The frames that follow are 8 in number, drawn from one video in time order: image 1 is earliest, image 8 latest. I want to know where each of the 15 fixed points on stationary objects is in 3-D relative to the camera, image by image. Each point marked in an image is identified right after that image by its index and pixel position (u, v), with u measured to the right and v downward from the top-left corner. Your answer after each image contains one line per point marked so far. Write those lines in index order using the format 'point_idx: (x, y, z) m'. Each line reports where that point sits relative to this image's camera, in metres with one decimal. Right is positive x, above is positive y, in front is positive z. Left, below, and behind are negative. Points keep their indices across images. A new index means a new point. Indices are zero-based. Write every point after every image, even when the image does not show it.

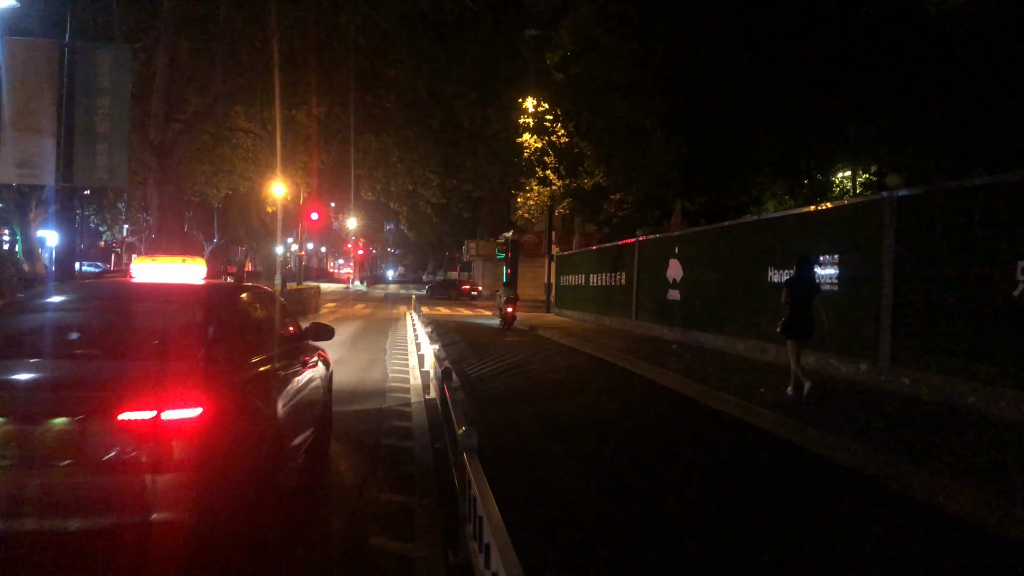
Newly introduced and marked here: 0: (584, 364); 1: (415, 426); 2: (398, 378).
0: (+1.5, -1.5, +17.0) m
1: (-1.1, -1.6, +10.6) m
2: (-2.0, -1.3, +16.0) m
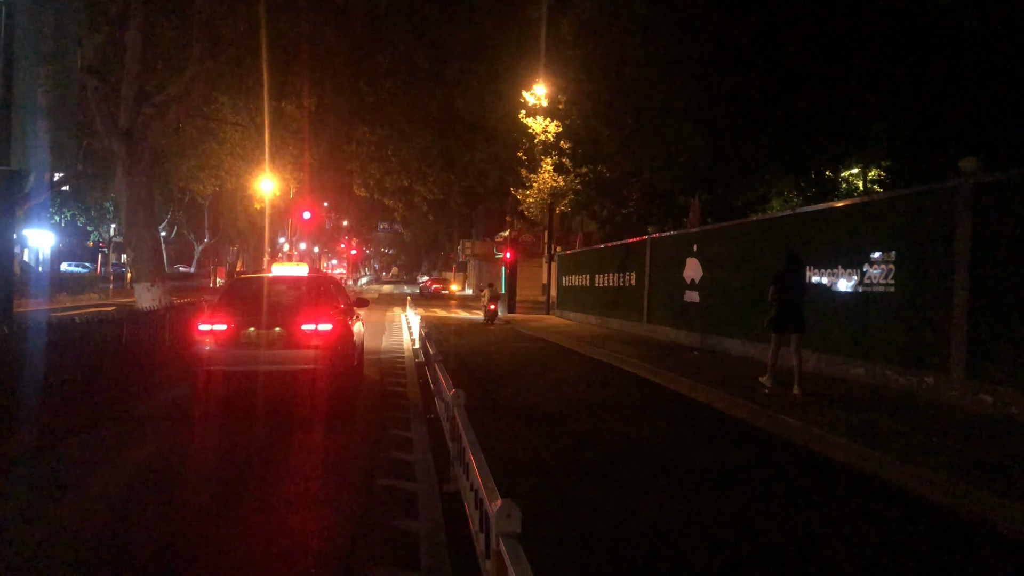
0: (+1.6, -1.5, +15.7) m
1: (-1.0, -1.6, +9.3) m
2: (-1.9, -1.3, +14.7) m
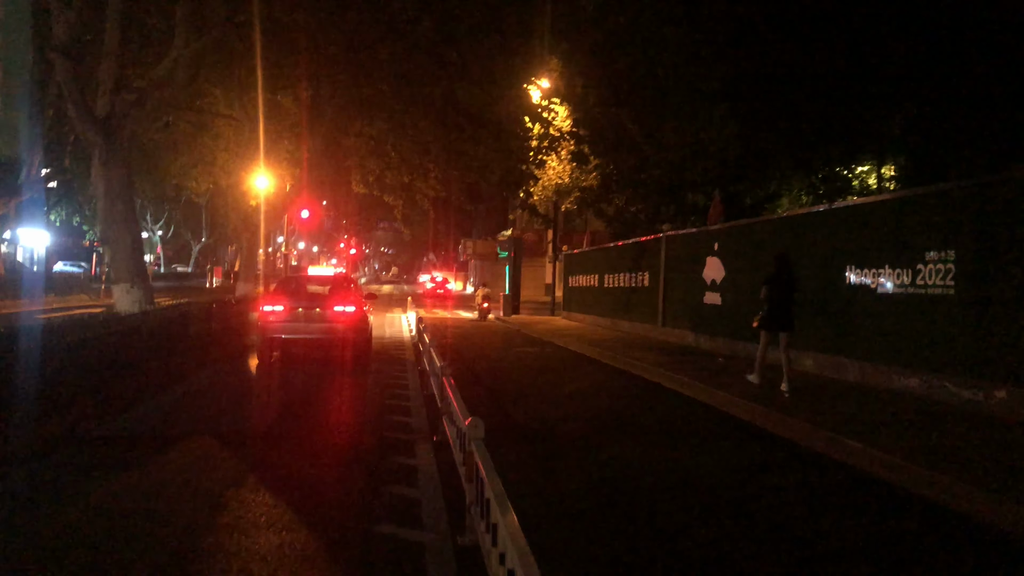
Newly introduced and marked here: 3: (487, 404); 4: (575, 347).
0: (+1.8, -1.6, +14.7) m
1: (-0.9, -1.6, +8.3) m
2: (-1.8, -1.4, +13.7) m
3: (-0.2, -1.6, +12.4) m
4: (+1.5, -1.3, +19.0) m
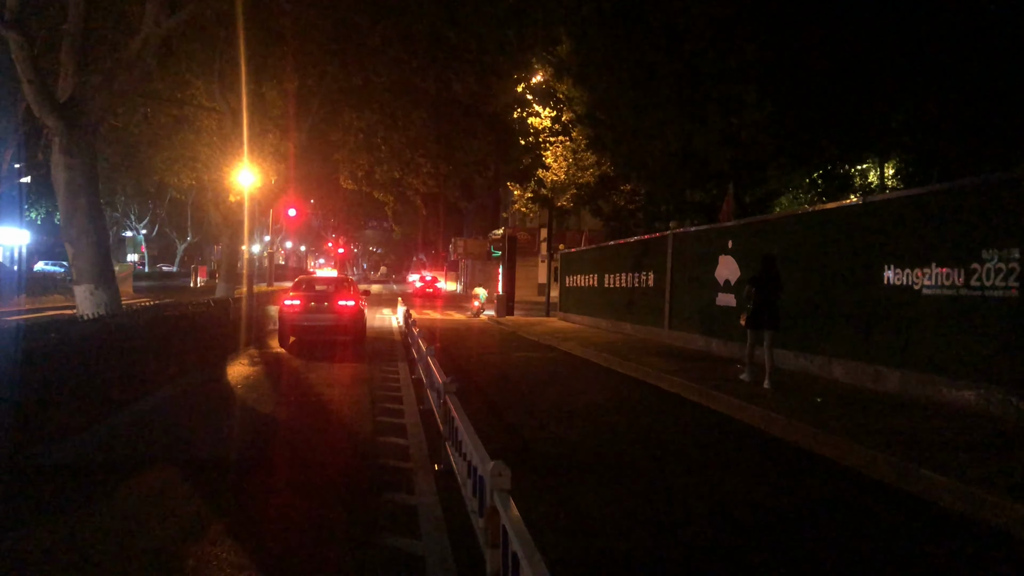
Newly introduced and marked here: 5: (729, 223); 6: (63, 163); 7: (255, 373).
0: (+1.8, -1.6, +13.7) m
1: (-0.8, -1.6, +7.3) m
2: (-1.7, -1.4, +12.7) m
3: (-0.2, -1.6, +11.4) m
4: (+1.4, -1.3, +18.0) m
5: (+4.1, +1.2, +16.5) m
6: (-7.6, +2.2, +15.5) m
7: (-3.7, -1.3, +12.9) m
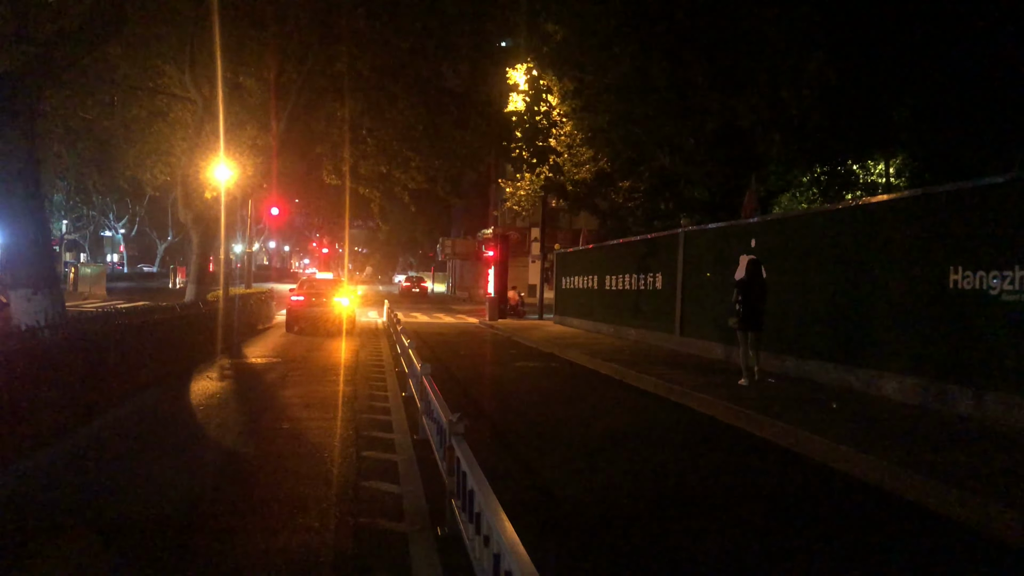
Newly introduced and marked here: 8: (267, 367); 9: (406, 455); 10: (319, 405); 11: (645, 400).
0: (+1.8, -1.6, +12.4) m
1: (-0.7, -1.7, +5.9) m
2: (-1.7, -1.4, +11.3) m
3: (-0.1, -1.7, +10.1) m
4: (+1.3, -1.4, +16.7) m
5: (+4.1, +1.2, +15.2) m
6: (-7.6, +2.1, +14.0) m
7: (-3.7, -1.3, +11.5) m
8: (-3.9, -1.3, +14.1) m
9: (-1.0, -1.6, +8.2) m
10: (-2.3, -1.4, +10.4) m
11: (+2.0, -1.6, +13.0) m
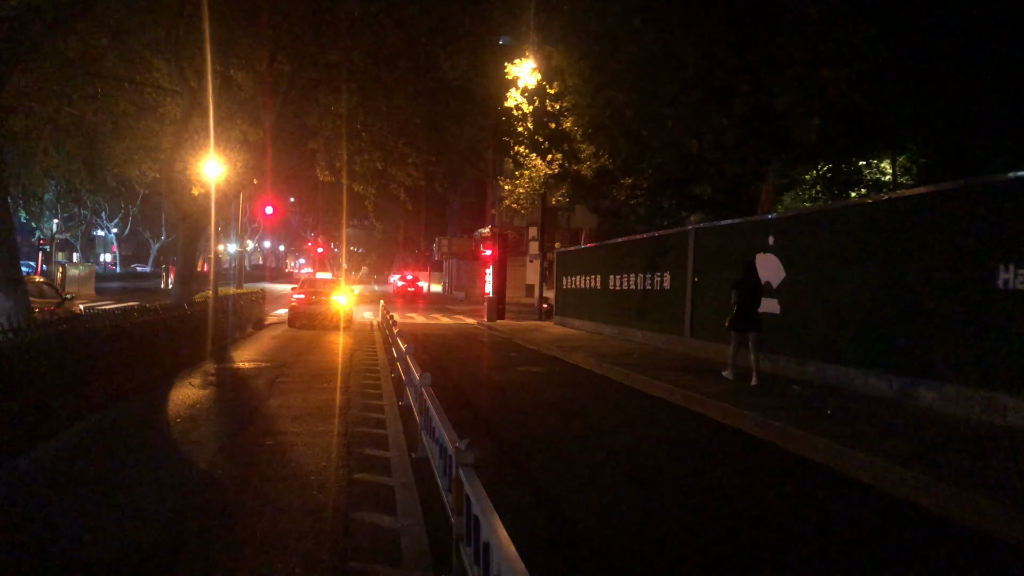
0: (+1.8, -1.6, +11.7) m
1: (-0.6, -1.7, +5.2) m
2: (-1.7, -1.4, +10.5) m
3: (-0.1, -1.7, +9.3) m
4: (+1.4, -1.4, +16.0) m
5: (+4.1, +1.2, +14.5) m
6: (-7.6, +2.1, +13.2) m
7: (-3.7, -1.3, +10.7) m
8: (-3.9, -1.3, +13.4) m
9: (-0.9, -1.6, +7.5) m
10: (-2.2, -1.4, +9.7) m
11: (+2.0, -1.6, +12.3) m
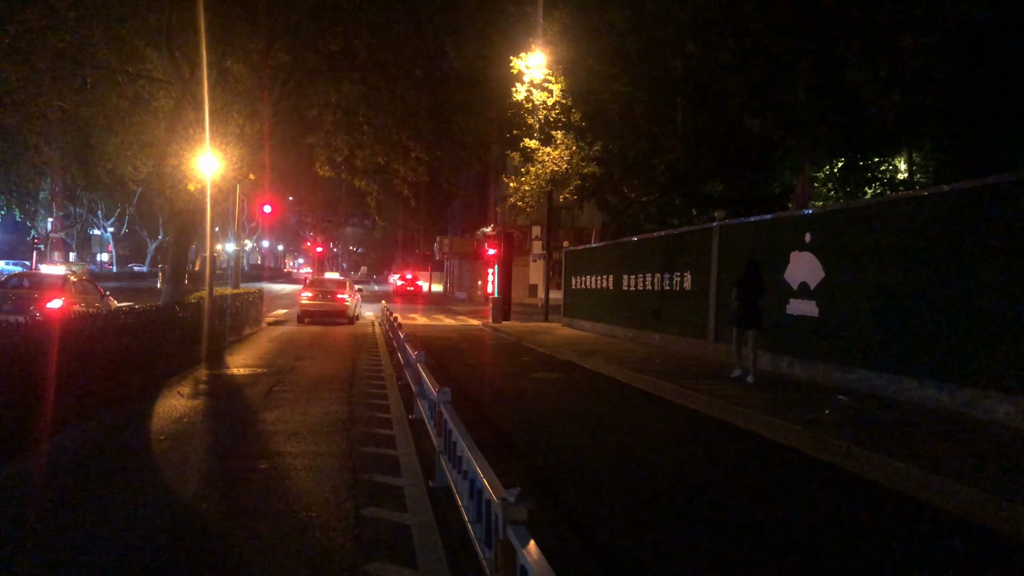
0: (+2.0, -1.6, +10.8) m
1: (-0.4, -1.7, +4.3) m
2: (-1.5, -1.4, +9.7) m
3: (+0.1, -1.7, +8.5) m
4: (+1.6, -1.4, +15.1) m
5: (+4.3, +1.1, +13.6) m
6: (-7.4, +2.1, +12.3) m
7: (-3.5, -1.3, +9.9) m
8: (-3.7, -1.3, +12.5) m
9: (-0.7, -1.6, +6.6) m
10: (-2.0, -1.4, +8.8) m
11: (+2.2, -1.6, +11.4) m
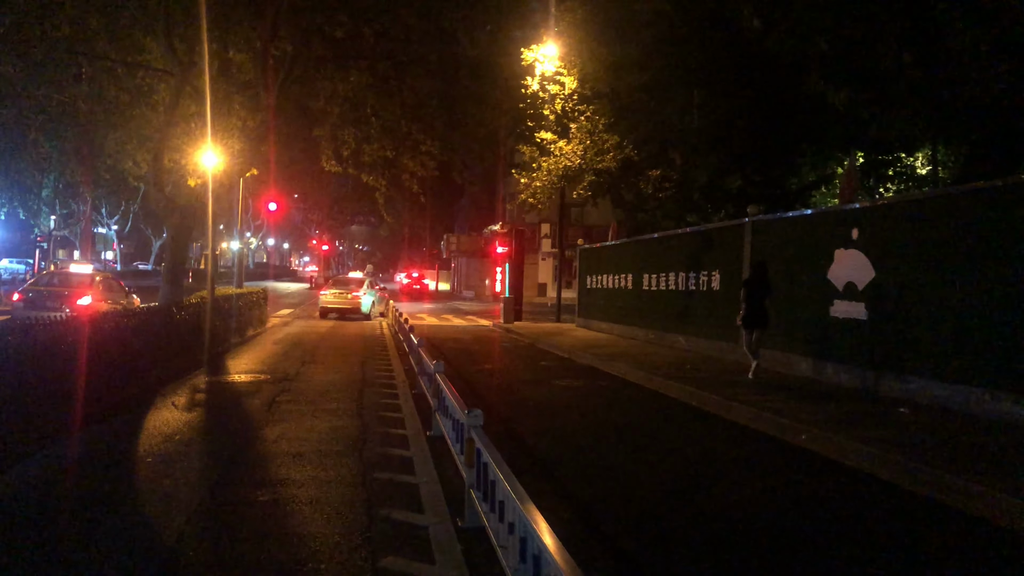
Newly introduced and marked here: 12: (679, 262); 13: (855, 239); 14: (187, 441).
0: (+2.2, -1.6, +10.0) m
1: (-0.2, -1.7, +3.5) m
2: (-1.2, -1.4, +8.8) m
3: (+0.4, -1.7, +7.6) m
4: (+1.8, -1.4, +14.3) m
5: (+4.5, +1.1, +12.8) m
6: (-7.2, +2.1, +11.5) m
7: (-3.2, -1.4, +9.1) m
8: (-3.4, -1.3, +11.7) m
9: (-0.5, -1.6, +5.8) m
10: (-1.8, -1.4, +8.0) m
11: (+2.4, -1.7, +10.6) m
12: (+3.2, +0.5, +18.0) m
13: (+4.6, +0.7, +12.7) m
14: (-3.1, -1.4, +8.4) m
